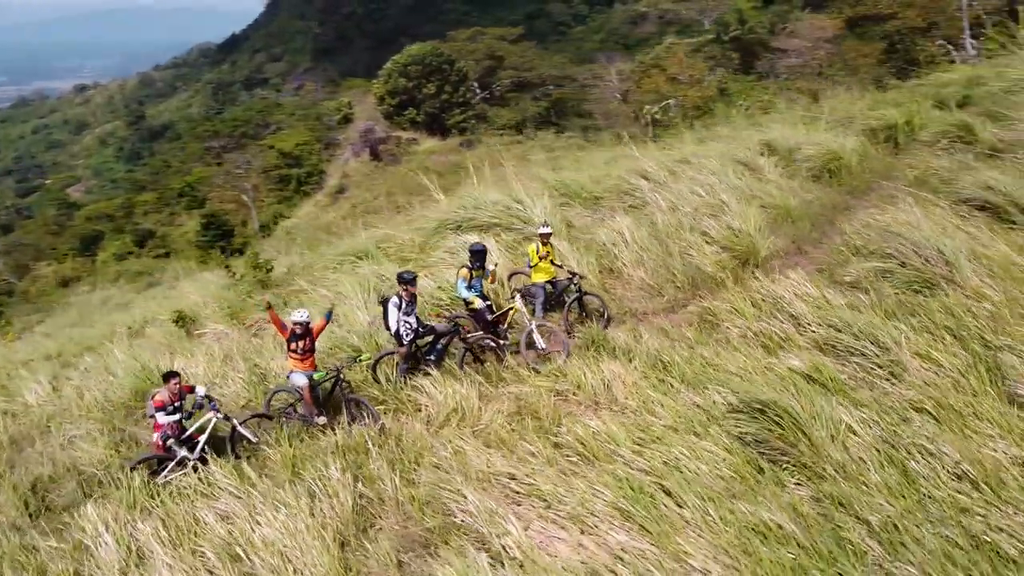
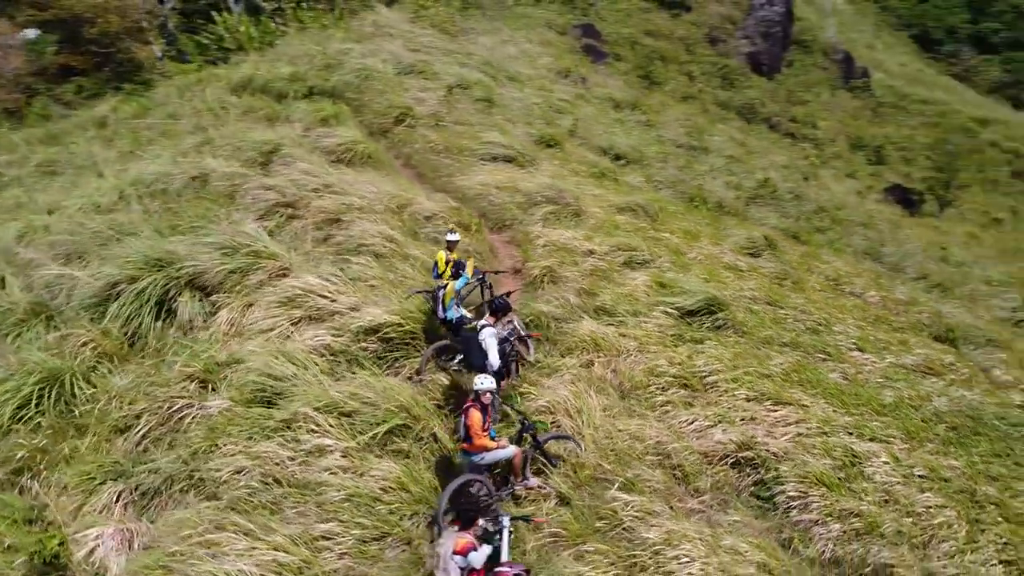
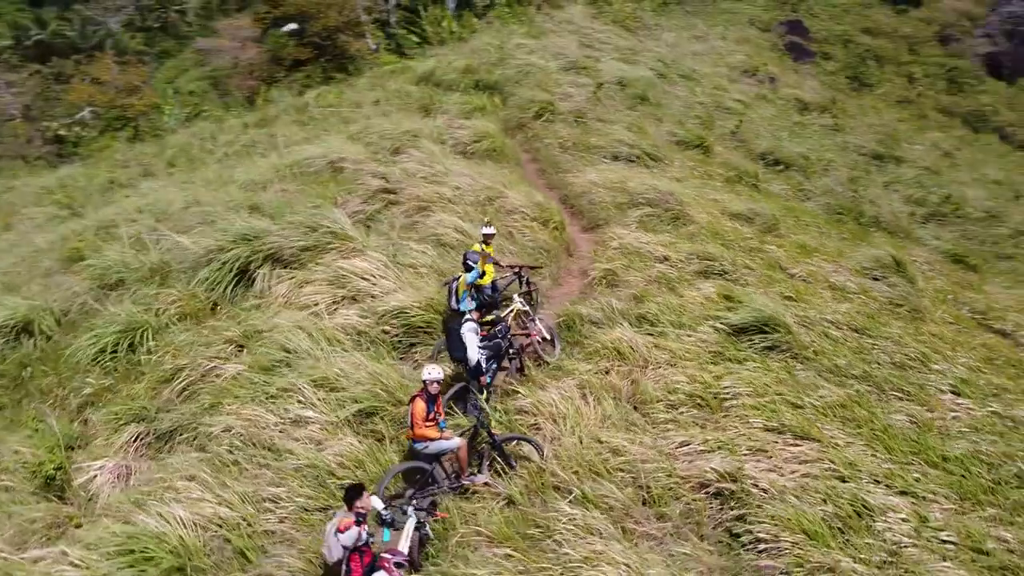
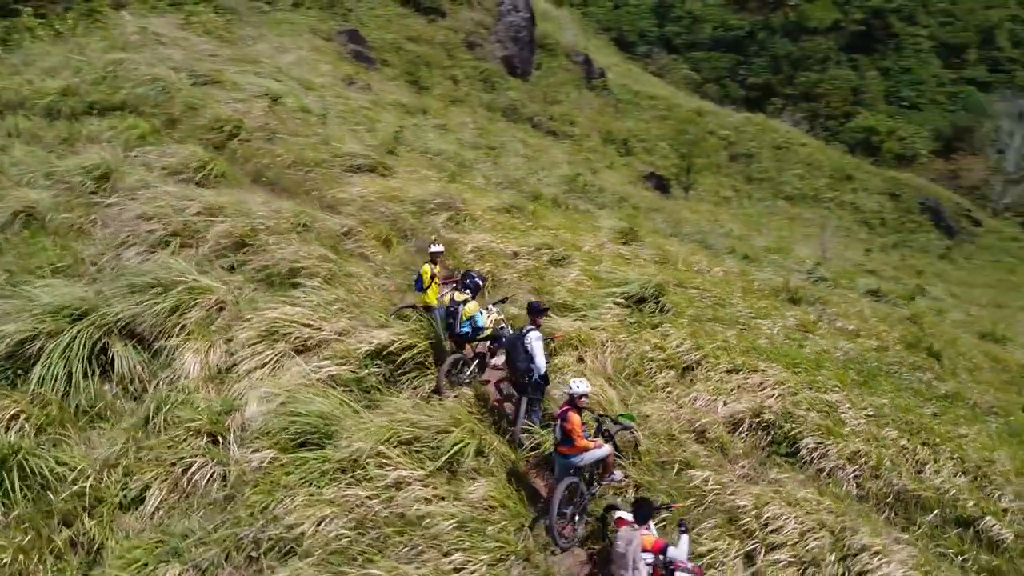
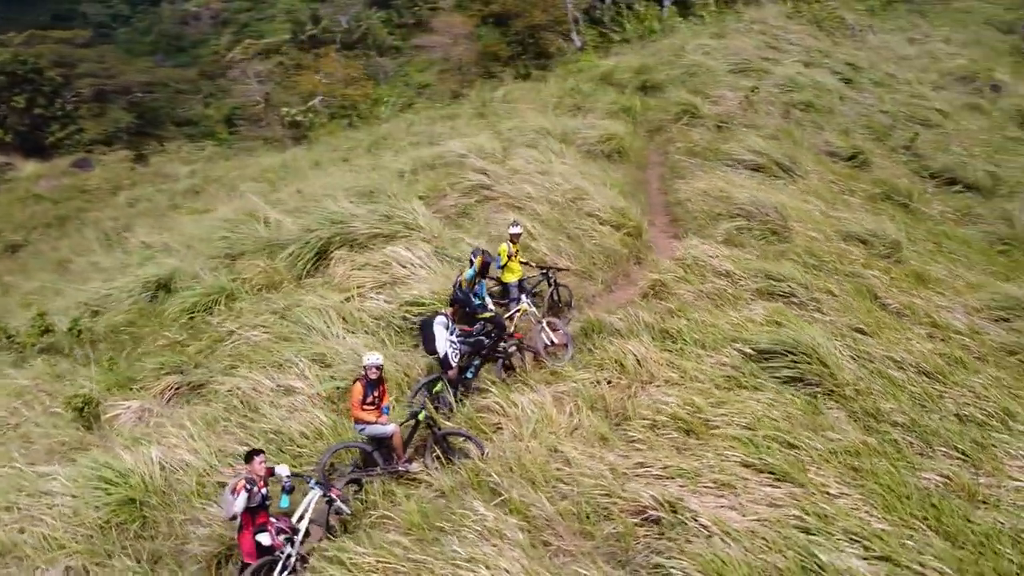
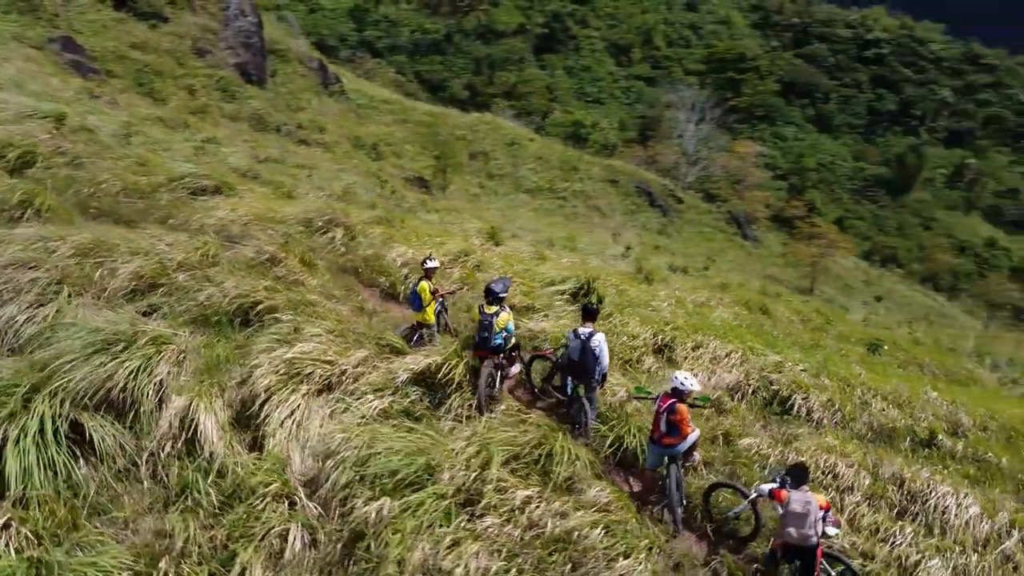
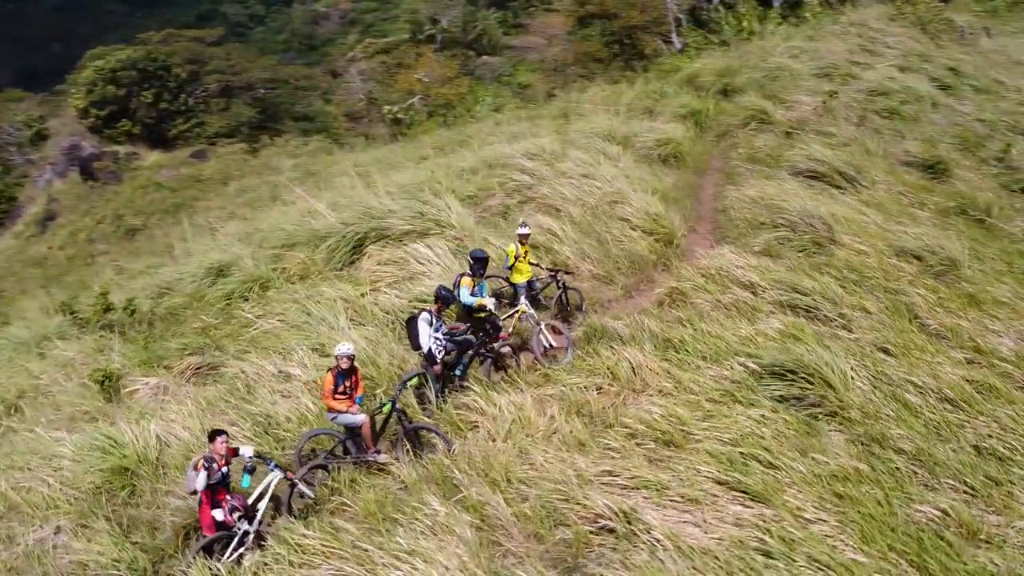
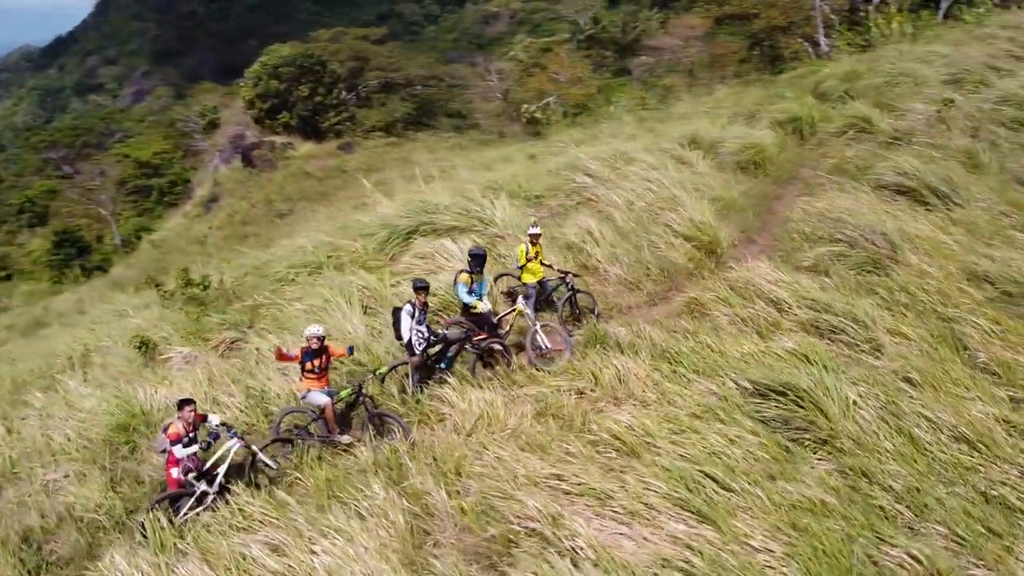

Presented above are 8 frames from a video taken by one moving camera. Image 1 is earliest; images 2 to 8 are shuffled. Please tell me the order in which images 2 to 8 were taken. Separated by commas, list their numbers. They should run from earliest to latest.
8, 7, 5, 3, 2, 4, 6
